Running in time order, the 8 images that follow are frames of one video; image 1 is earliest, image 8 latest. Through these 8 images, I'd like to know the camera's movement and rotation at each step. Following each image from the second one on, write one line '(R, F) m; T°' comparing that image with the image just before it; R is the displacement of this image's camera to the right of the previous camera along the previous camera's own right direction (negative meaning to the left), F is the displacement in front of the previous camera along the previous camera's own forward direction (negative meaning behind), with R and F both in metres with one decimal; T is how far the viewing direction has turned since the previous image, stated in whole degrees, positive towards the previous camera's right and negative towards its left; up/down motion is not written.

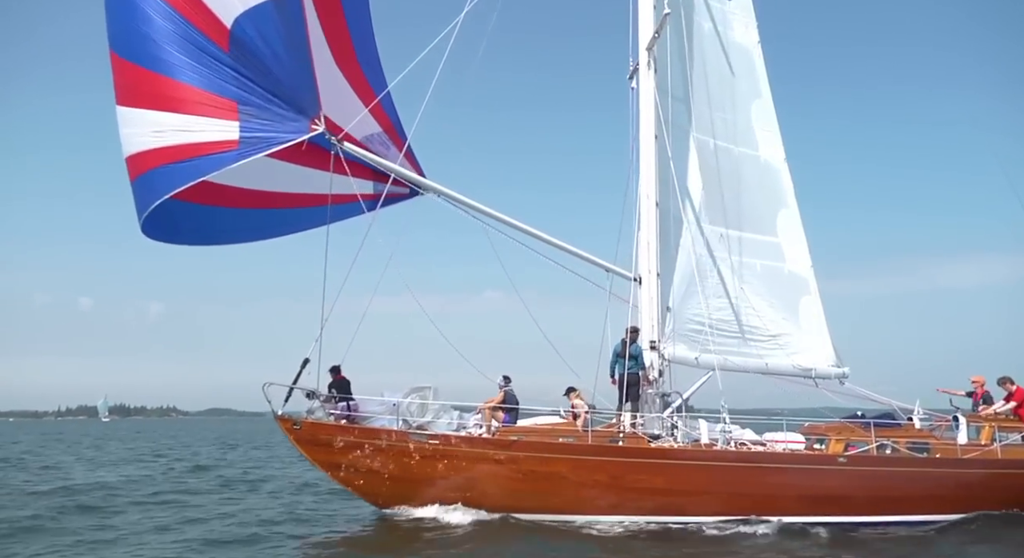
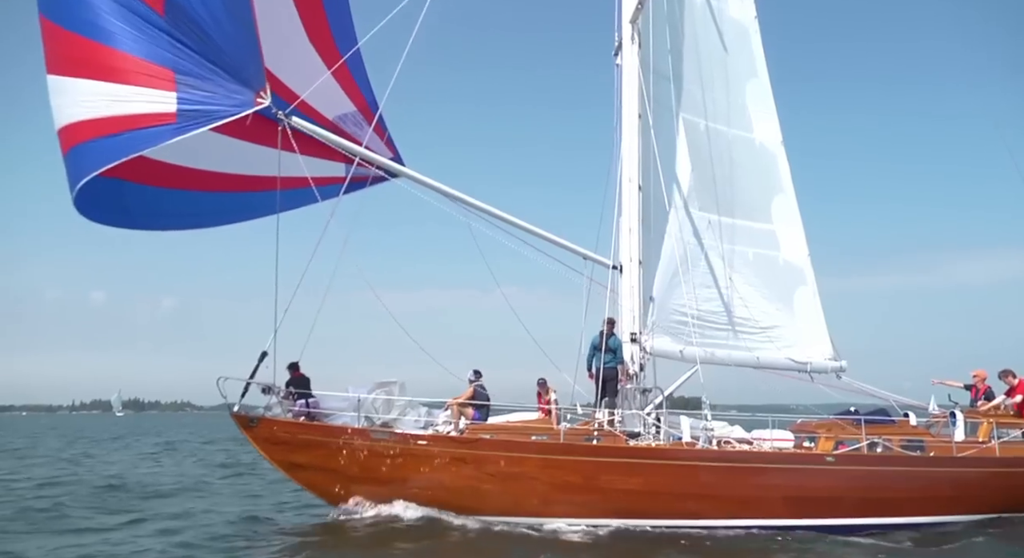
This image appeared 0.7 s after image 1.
(+0.4, +0.5) m; -1°
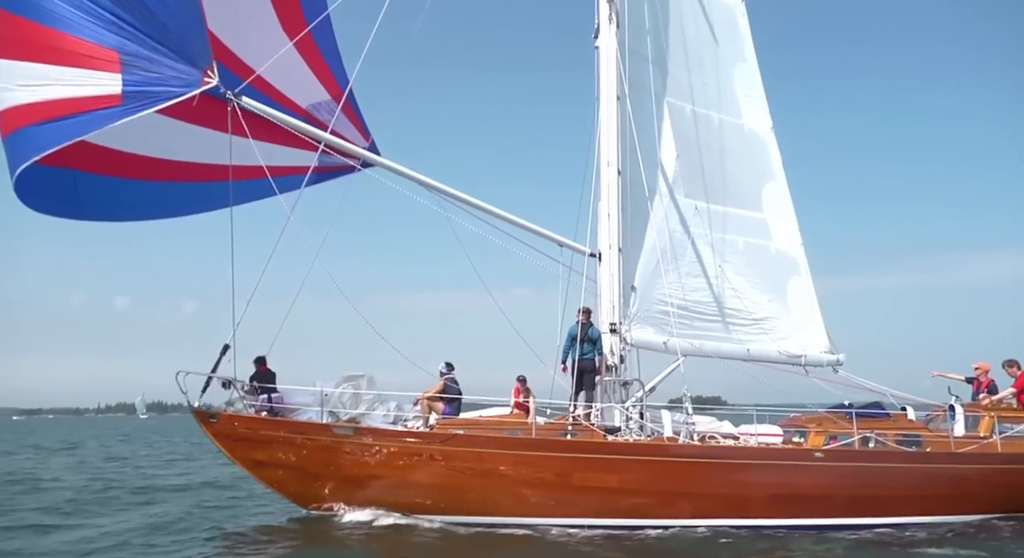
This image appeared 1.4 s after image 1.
(+0.4, +0.4) m; -1°
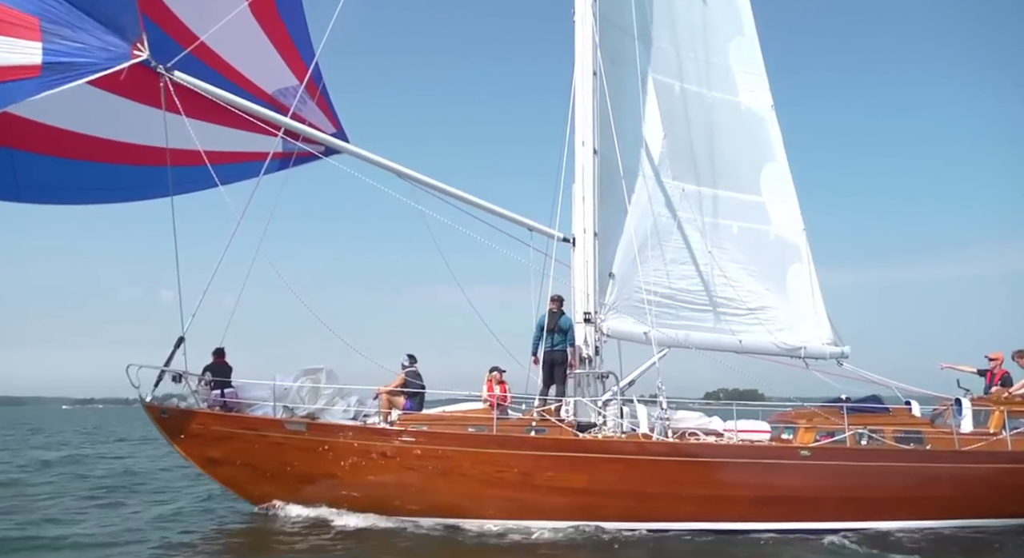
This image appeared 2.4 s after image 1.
(+0.6, +0.5) m; -2°
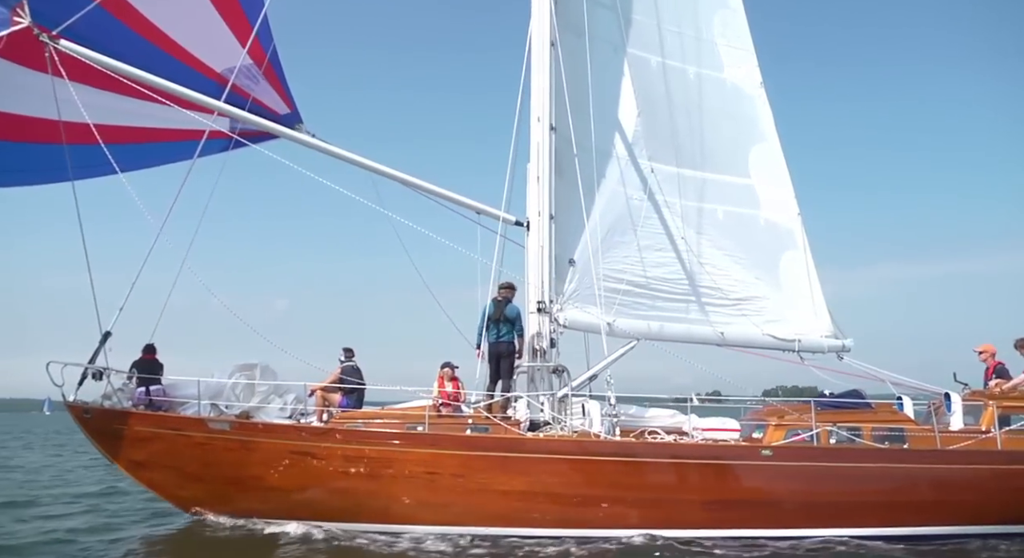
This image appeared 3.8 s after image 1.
(+0.9, +0.6) m; -3°
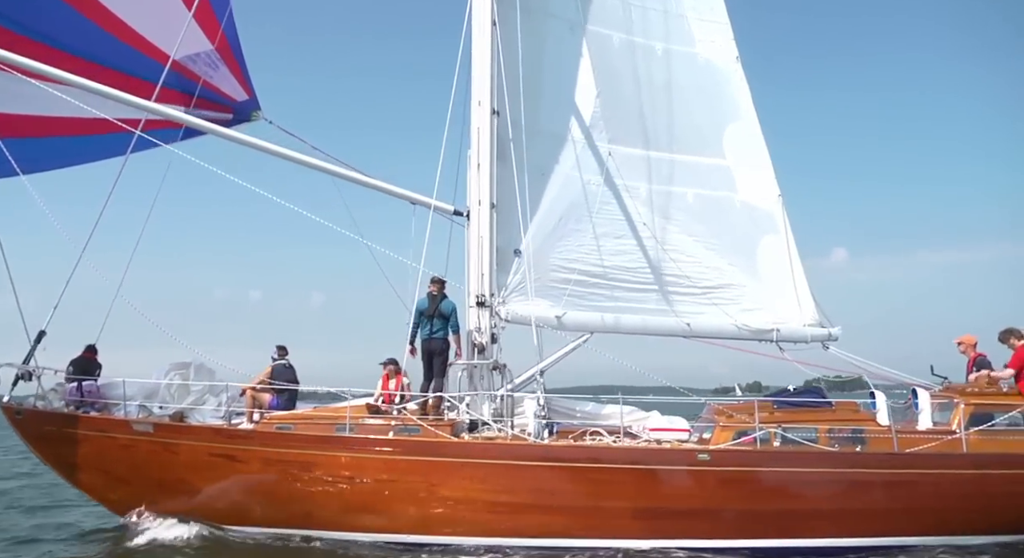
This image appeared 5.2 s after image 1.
(+0.9, +0.4) m; -3°
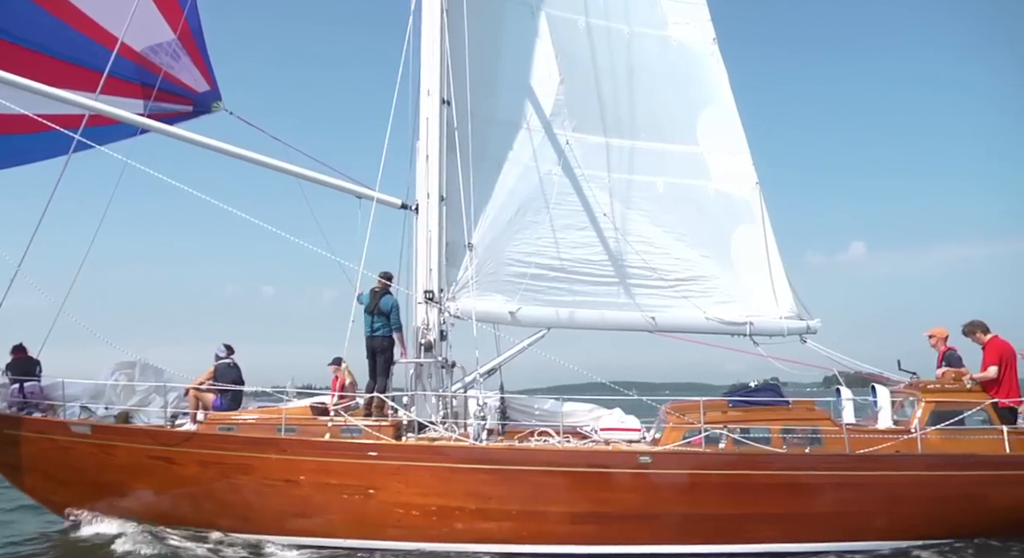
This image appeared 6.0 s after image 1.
(+0.6, +0.2) m; -1°
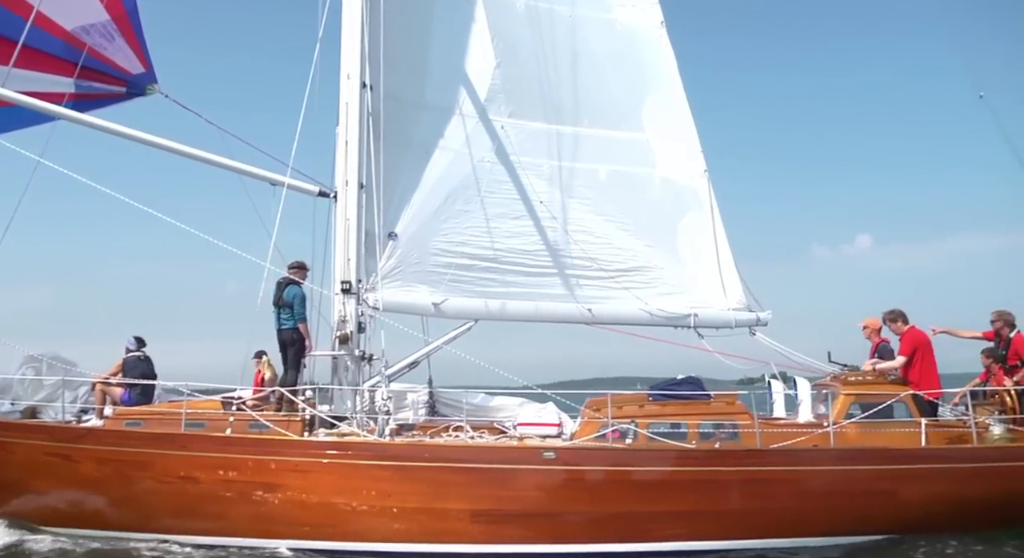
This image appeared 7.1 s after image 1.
(+0.7, +0.2) m; 0°
